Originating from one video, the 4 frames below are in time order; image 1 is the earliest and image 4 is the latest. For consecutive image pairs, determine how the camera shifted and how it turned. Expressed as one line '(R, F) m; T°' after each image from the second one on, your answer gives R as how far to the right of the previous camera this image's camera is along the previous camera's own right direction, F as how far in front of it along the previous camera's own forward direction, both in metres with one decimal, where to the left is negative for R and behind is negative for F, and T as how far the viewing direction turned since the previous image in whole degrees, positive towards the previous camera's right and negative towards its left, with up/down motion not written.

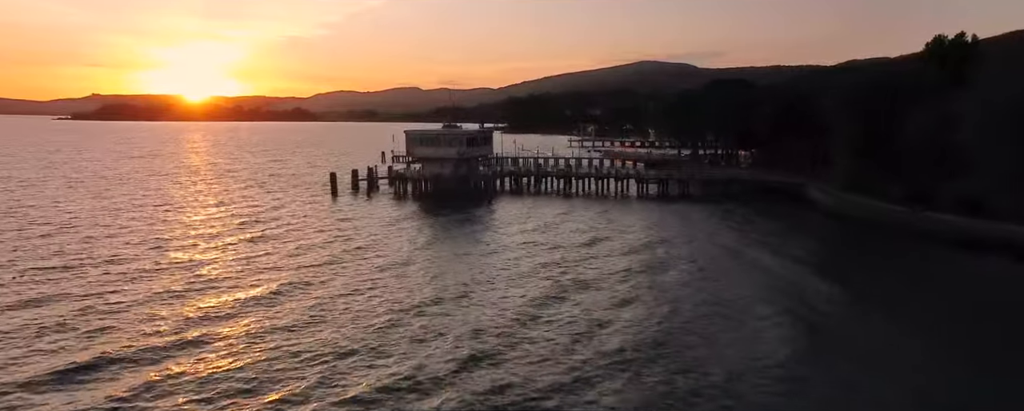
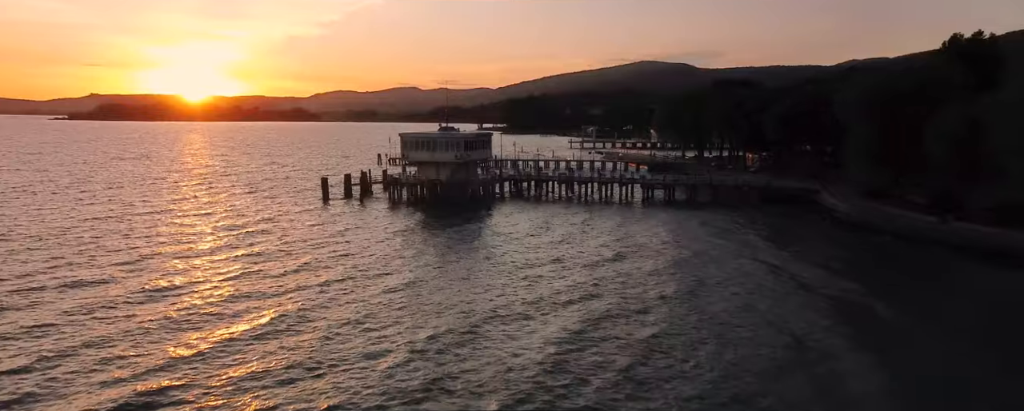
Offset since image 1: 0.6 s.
(-0.1, +2.4) m; 0°
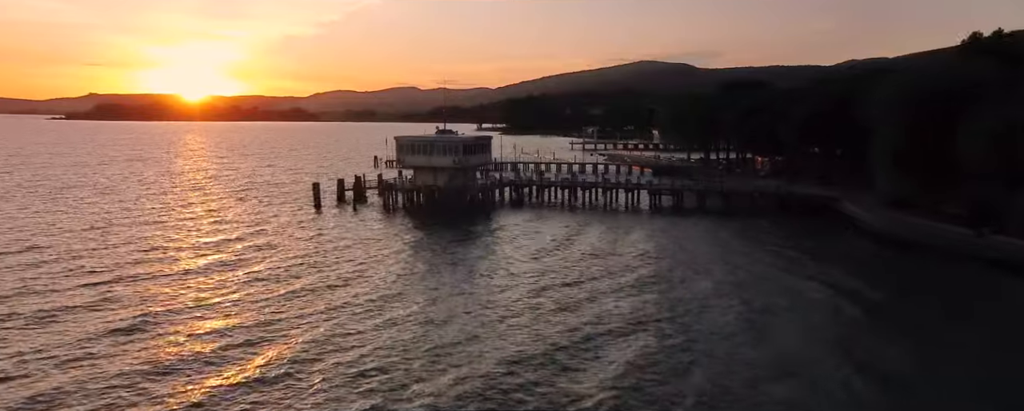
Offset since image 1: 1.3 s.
(-0.1, +2.6) m; 0°
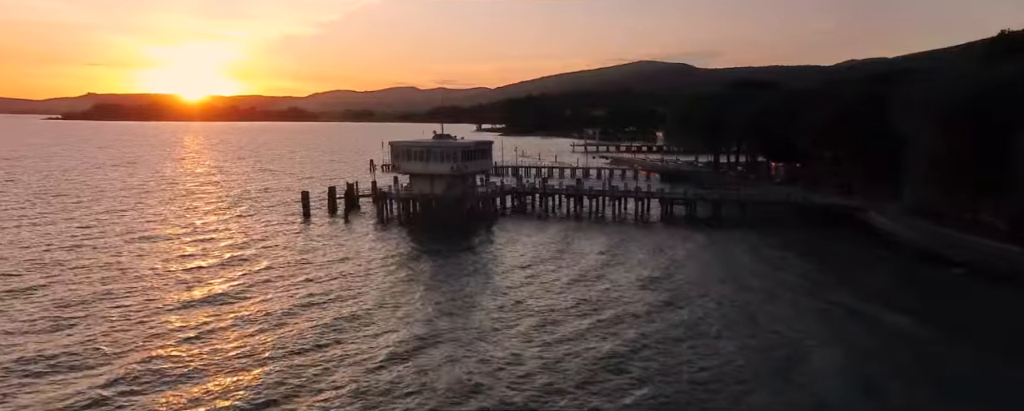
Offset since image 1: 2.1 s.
(-0.2, +3.4) m; 0°
